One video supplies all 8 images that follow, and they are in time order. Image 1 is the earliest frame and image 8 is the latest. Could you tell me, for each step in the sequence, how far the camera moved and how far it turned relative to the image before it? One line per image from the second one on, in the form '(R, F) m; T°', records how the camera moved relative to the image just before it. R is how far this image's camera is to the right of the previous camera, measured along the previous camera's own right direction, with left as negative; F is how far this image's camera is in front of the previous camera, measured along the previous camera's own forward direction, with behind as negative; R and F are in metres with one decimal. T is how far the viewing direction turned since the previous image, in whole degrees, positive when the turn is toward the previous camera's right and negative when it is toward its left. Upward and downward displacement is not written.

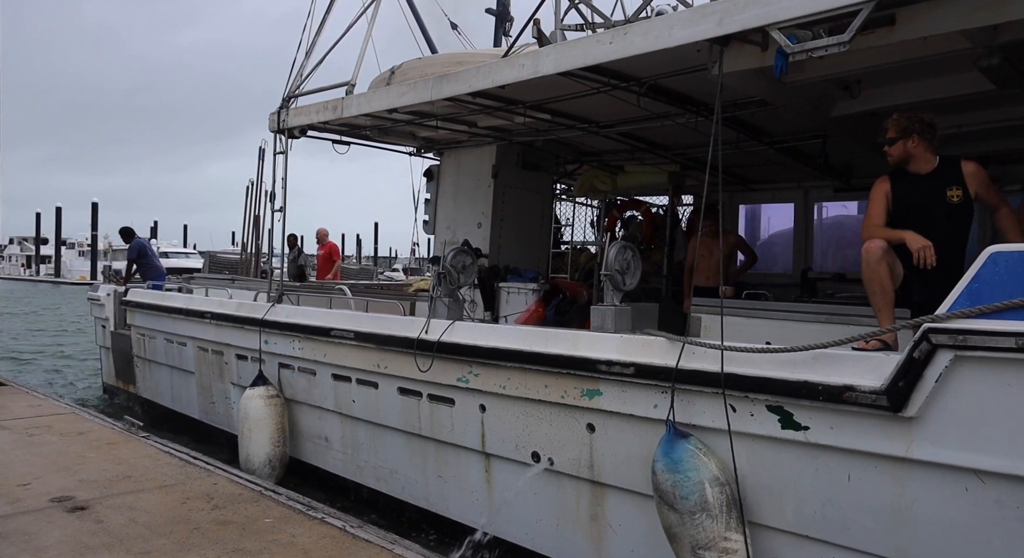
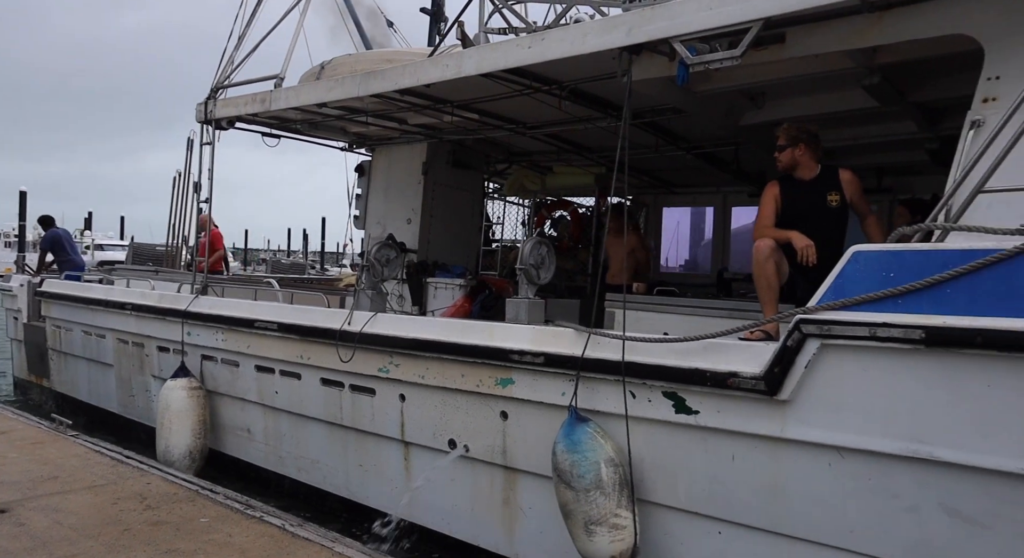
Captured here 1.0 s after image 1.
(+0.1, -0.1) m; +4°
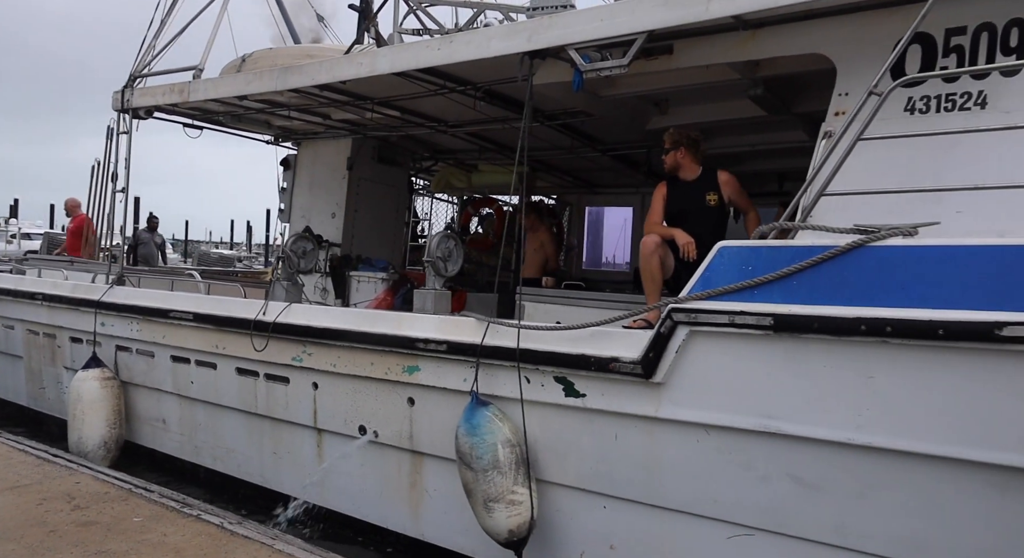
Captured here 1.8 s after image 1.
(+0.2, -0.2) m; +4°
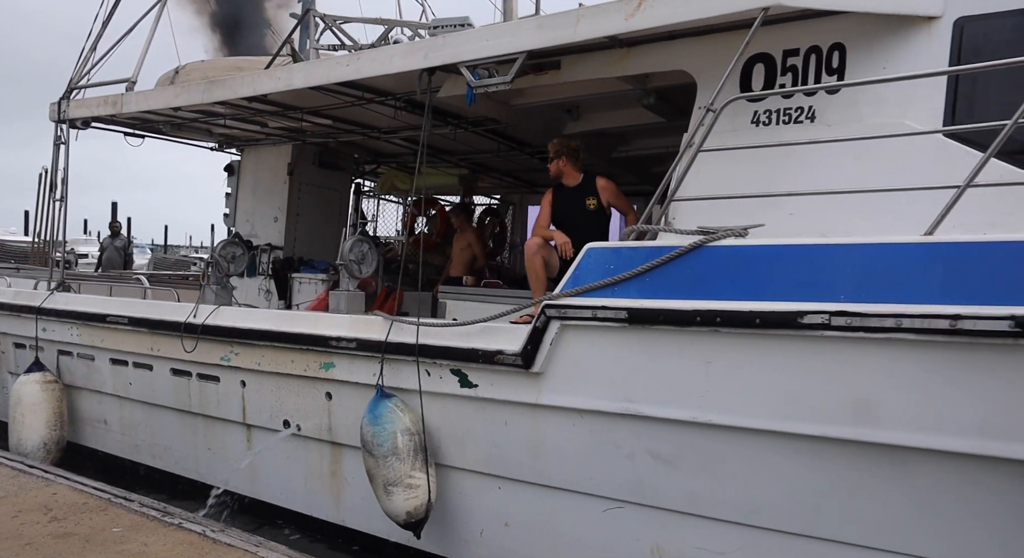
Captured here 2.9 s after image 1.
(+0.4, -0.3) m; +2°
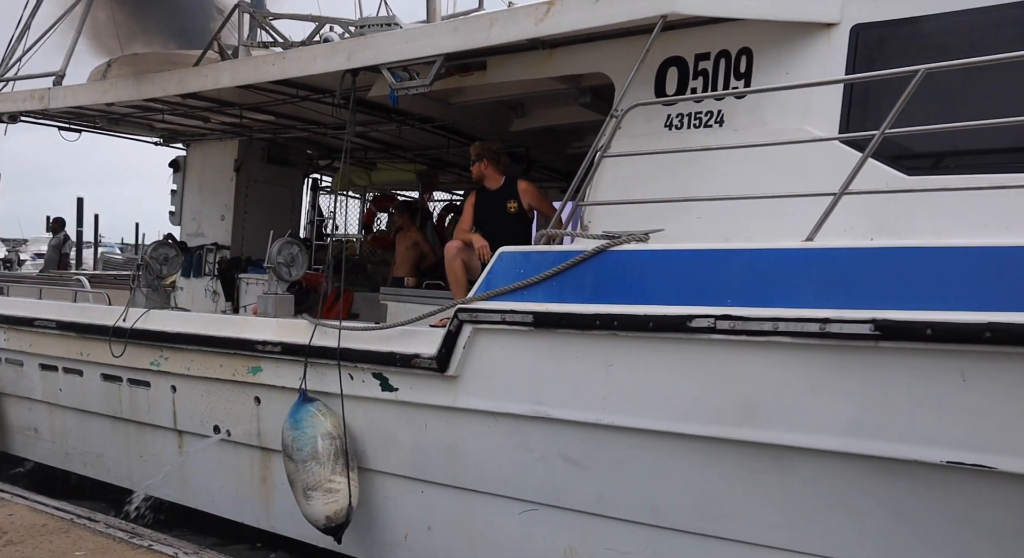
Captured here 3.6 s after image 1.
(+0.3, 0.0) m; +2°
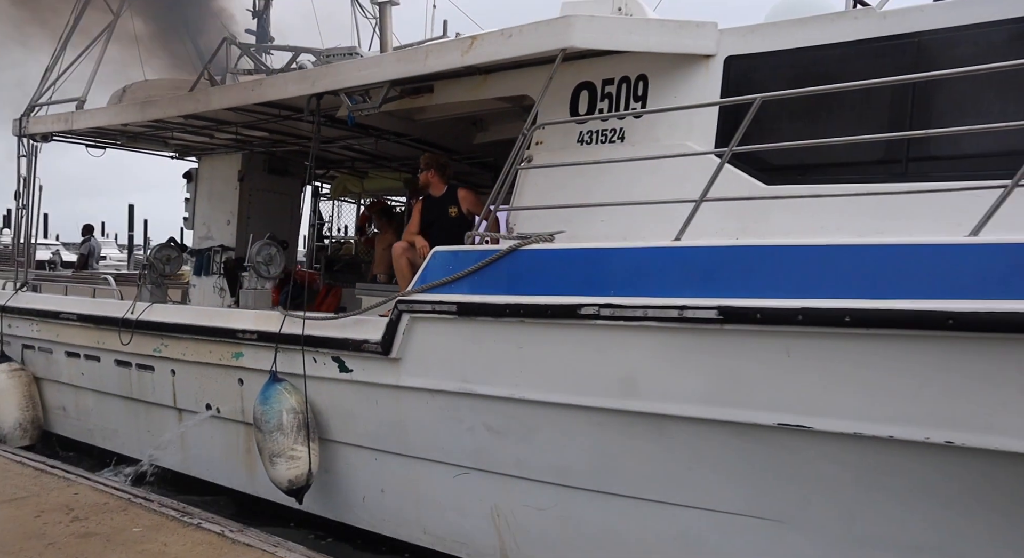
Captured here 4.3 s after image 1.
(+0.4, -0.5) m; -2°
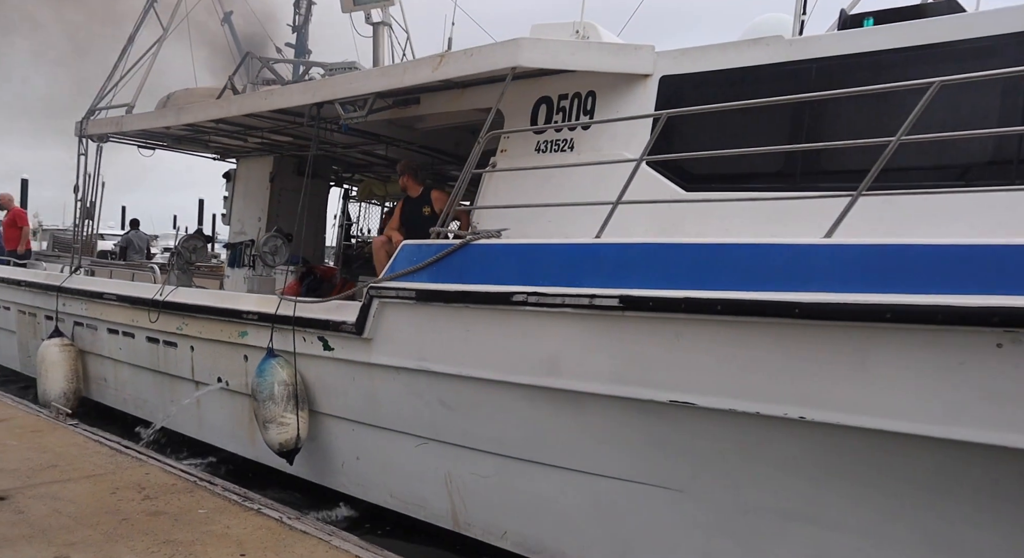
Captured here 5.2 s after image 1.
(+0.5, -0.4) m; -5°
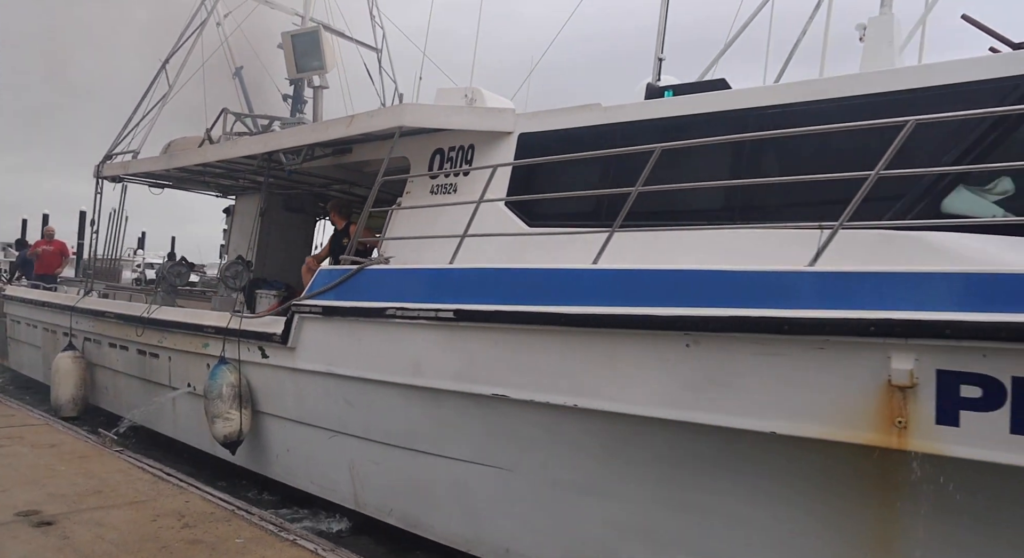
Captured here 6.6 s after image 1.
(+0.9, -0.8) m; -3°
